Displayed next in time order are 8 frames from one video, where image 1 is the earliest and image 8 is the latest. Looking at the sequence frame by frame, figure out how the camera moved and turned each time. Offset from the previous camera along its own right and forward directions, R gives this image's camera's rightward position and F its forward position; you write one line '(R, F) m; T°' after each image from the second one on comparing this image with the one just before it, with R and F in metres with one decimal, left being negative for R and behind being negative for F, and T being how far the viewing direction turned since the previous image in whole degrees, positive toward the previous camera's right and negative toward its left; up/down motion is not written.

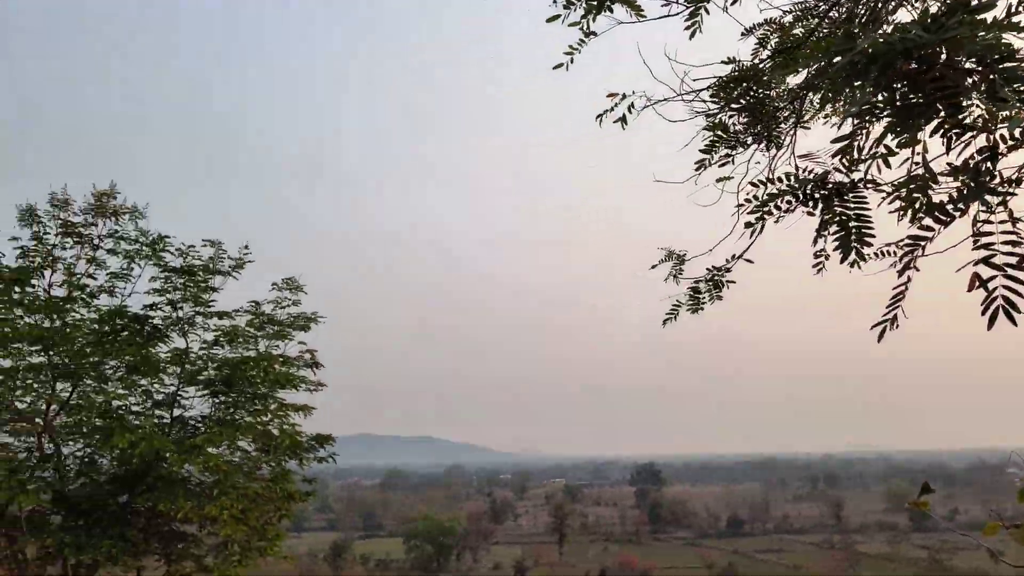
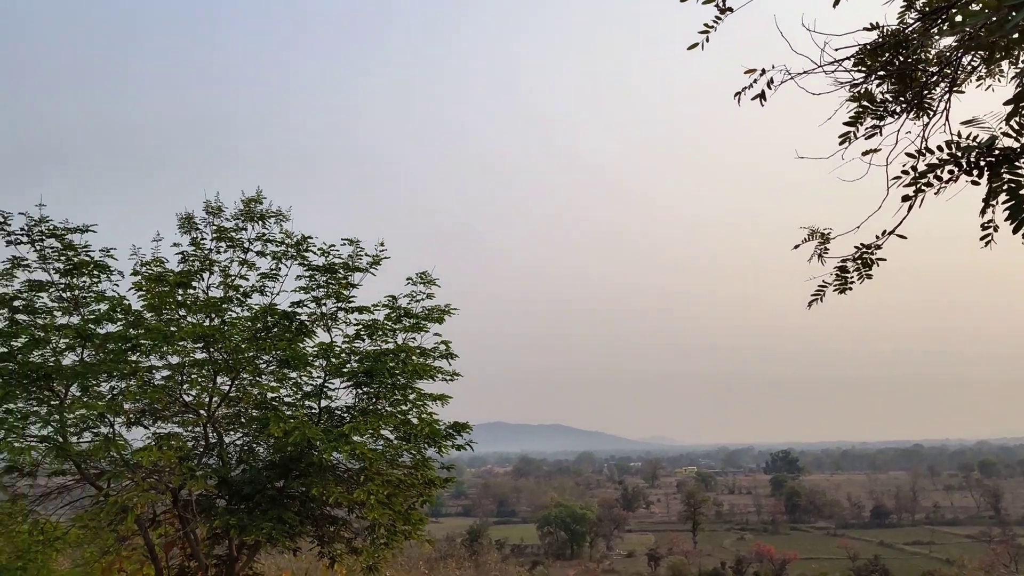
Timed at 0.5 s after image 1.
(-0.3, 0.0) m; -5°
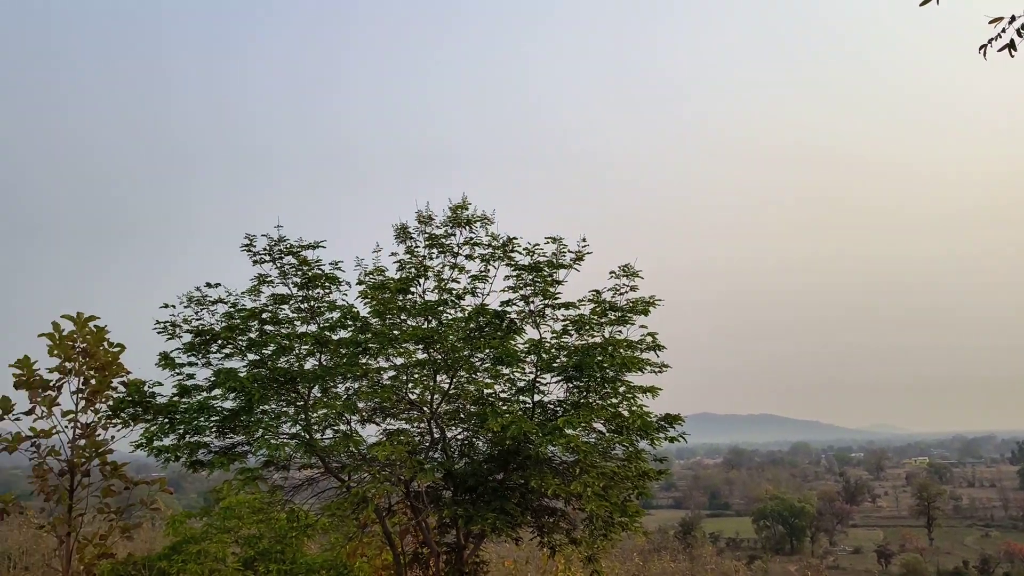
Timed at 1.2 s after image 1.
(-0.5, 0.0) m; -8°
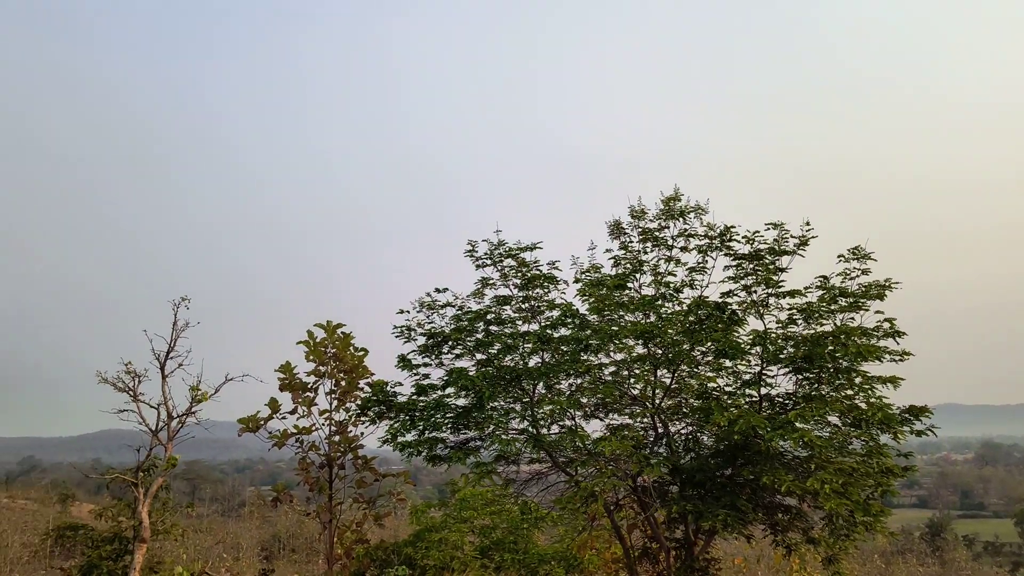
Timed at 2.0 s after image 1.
(-0.5, 0.0) m; -9°
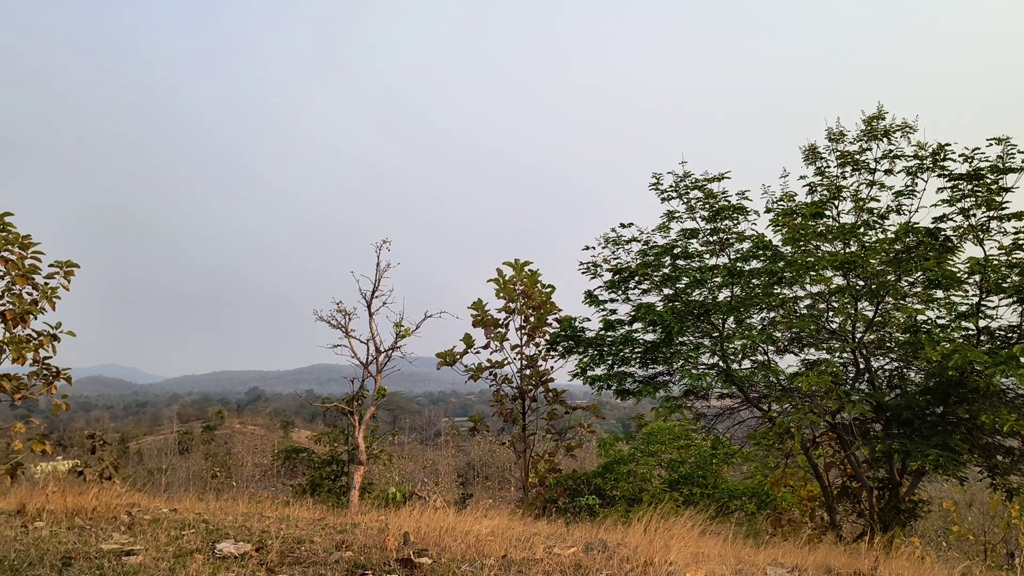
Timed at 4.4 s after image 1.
(-0.4, -0.1) m; -8°
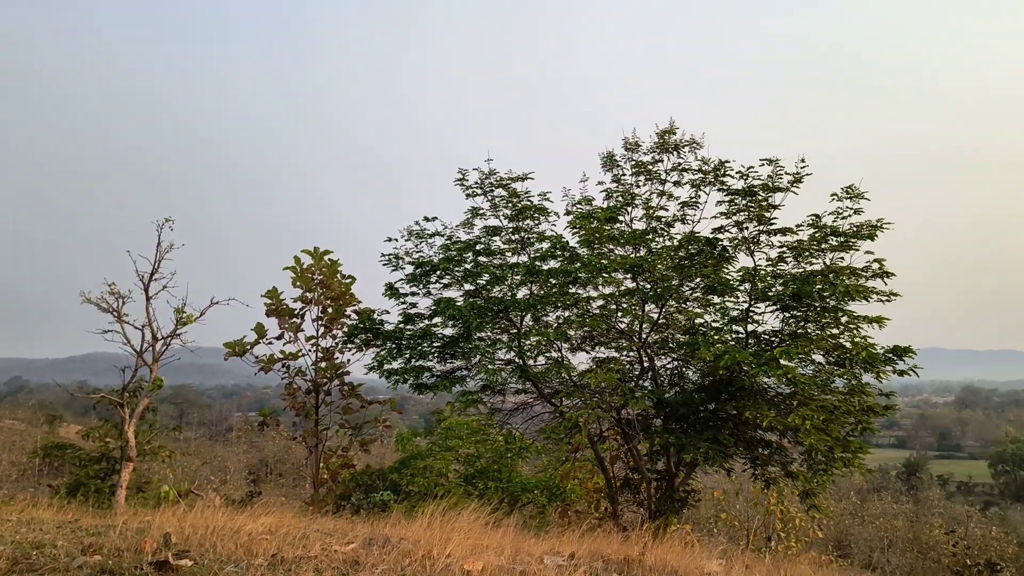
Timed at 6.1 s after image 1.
(+0.4, 0.0) m; +8°
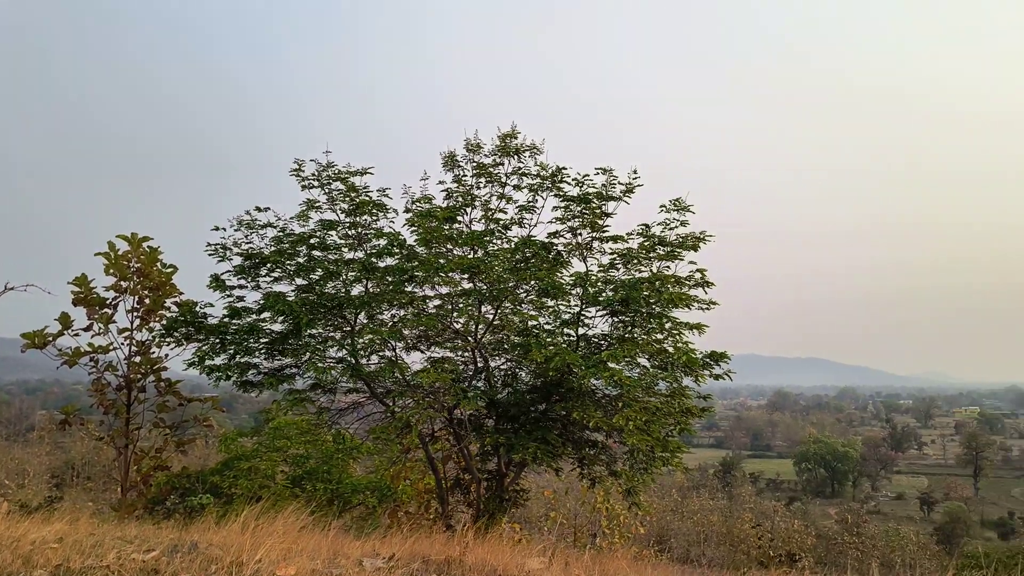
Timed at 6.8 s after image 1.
(+0.4, 0.0) m; +6°
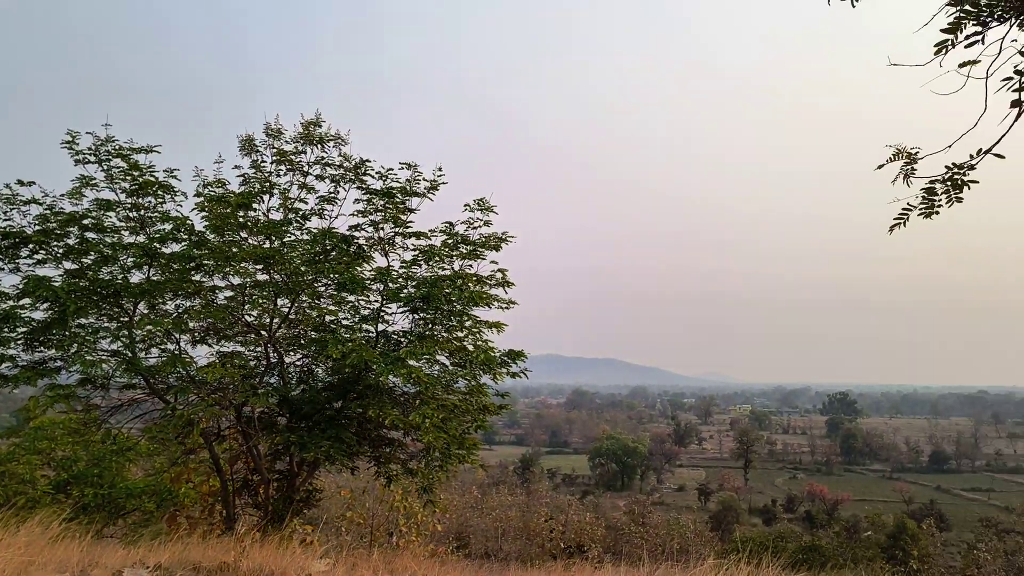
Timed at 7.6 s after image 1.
(+0.5, -0.1) m; +8°
